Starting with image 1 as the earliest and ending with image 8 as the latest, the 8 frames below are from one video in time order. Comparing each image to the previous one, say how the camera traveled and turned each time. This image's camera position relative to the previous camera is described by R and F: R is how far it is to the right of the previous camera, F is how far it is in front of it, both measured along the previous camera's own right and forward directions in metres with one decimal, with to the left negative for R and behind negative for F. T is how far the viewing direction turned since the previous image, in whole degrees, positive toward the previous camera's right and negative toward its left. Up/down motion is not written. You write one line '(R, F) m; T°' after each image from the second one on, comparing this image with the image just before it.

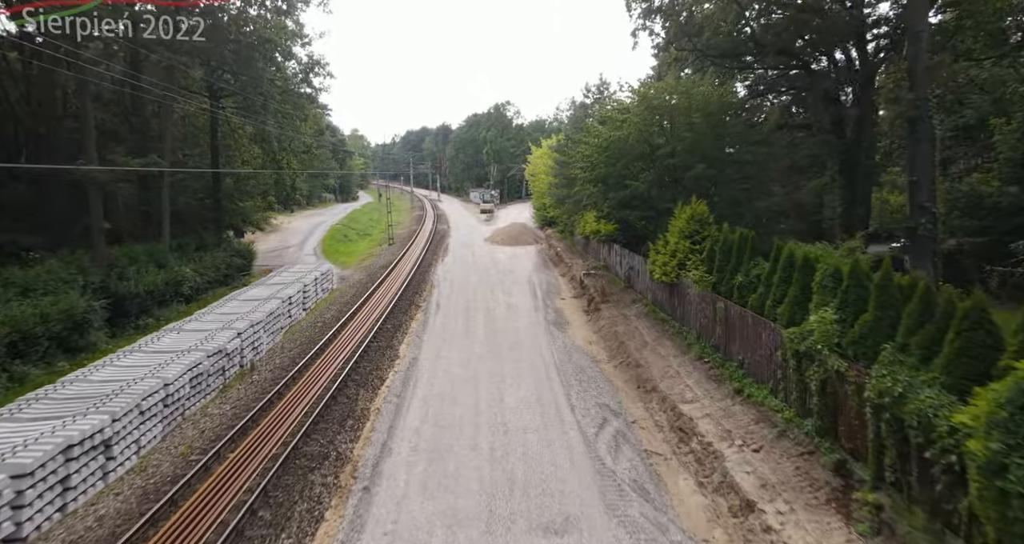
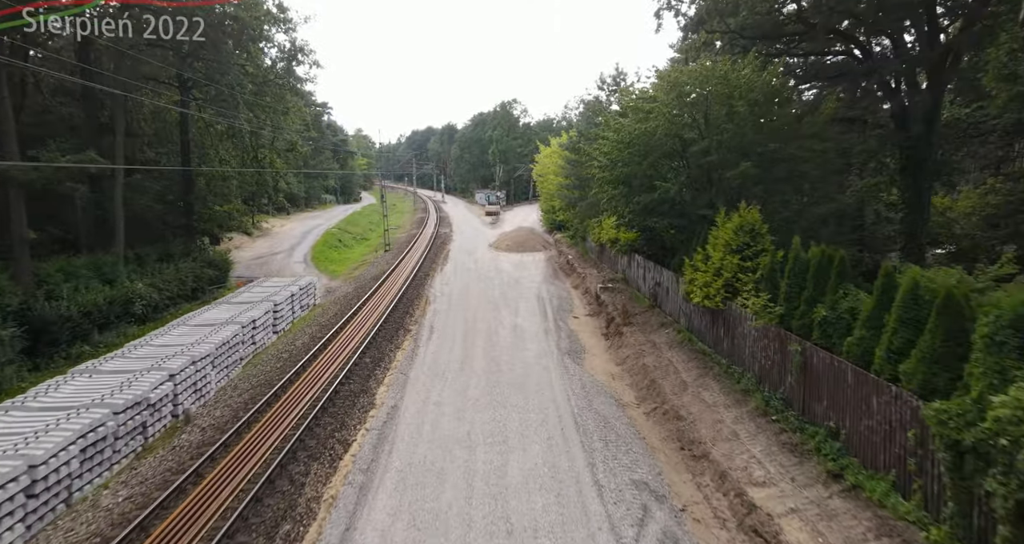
(0.0, +3.0) m; -1°
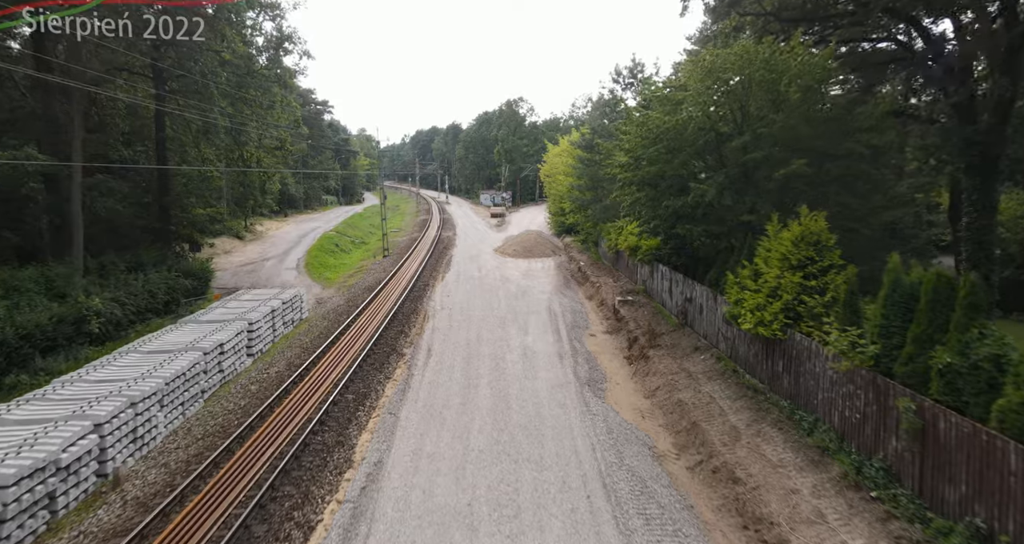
(-0.1, +2.2) m; -1°
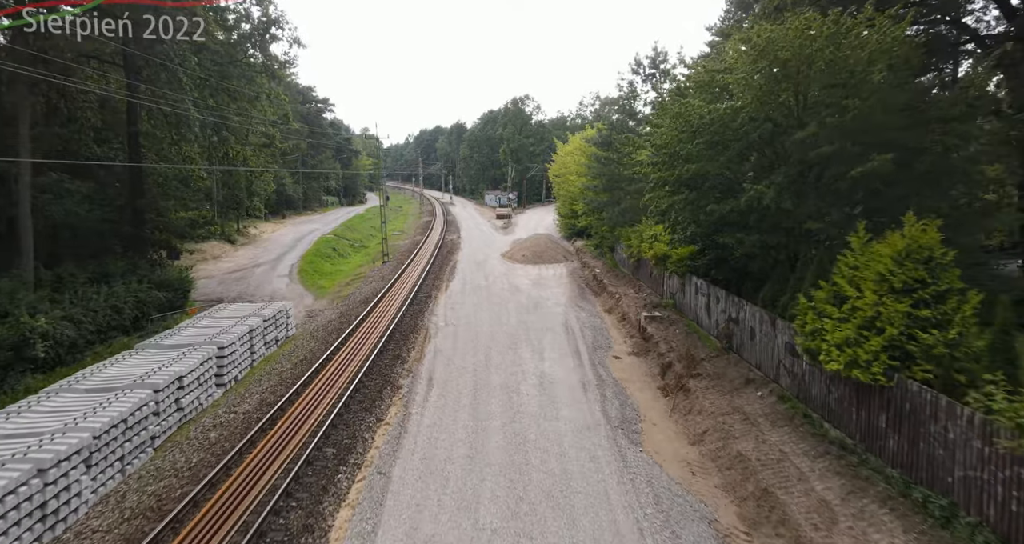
(-0.3, +2.3) m; 0°
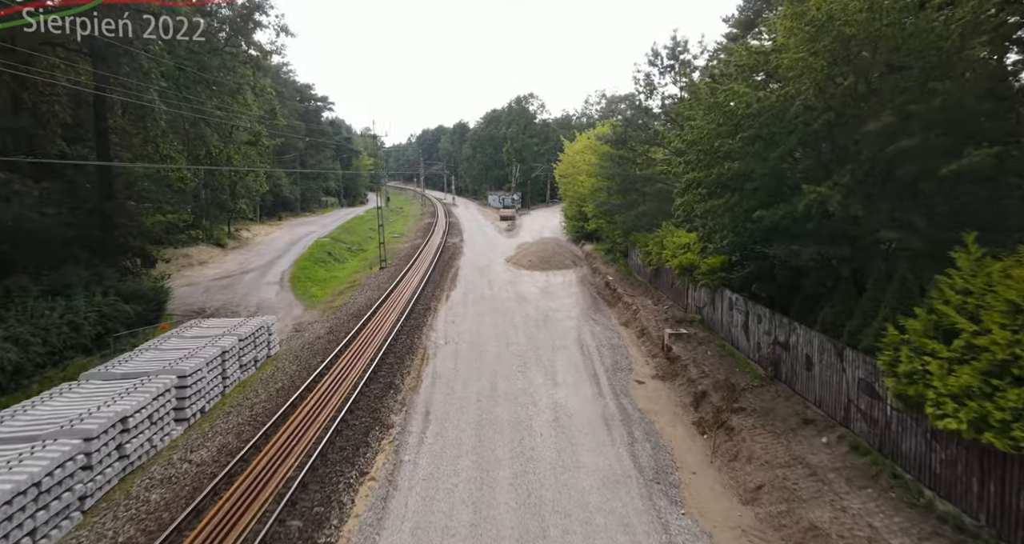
(-0.2, +1.9) m; 0°
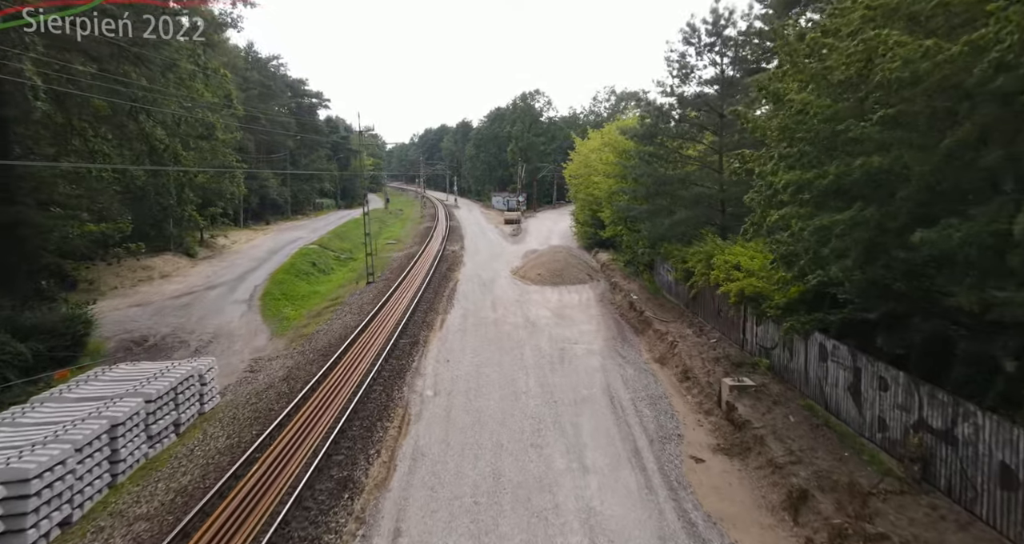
(-0.1, +3.9) m; 0°
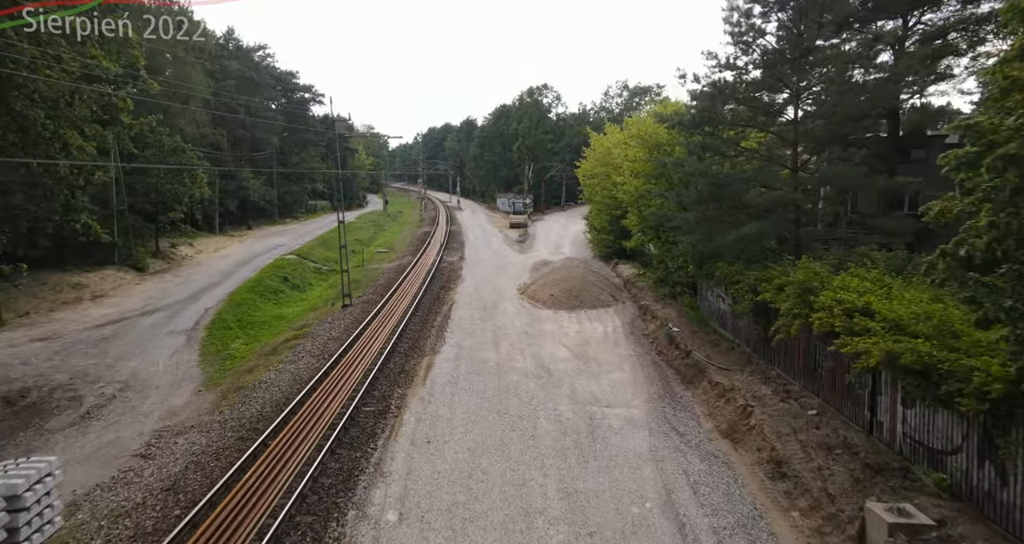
(-0.1, +4.9) m; -1°
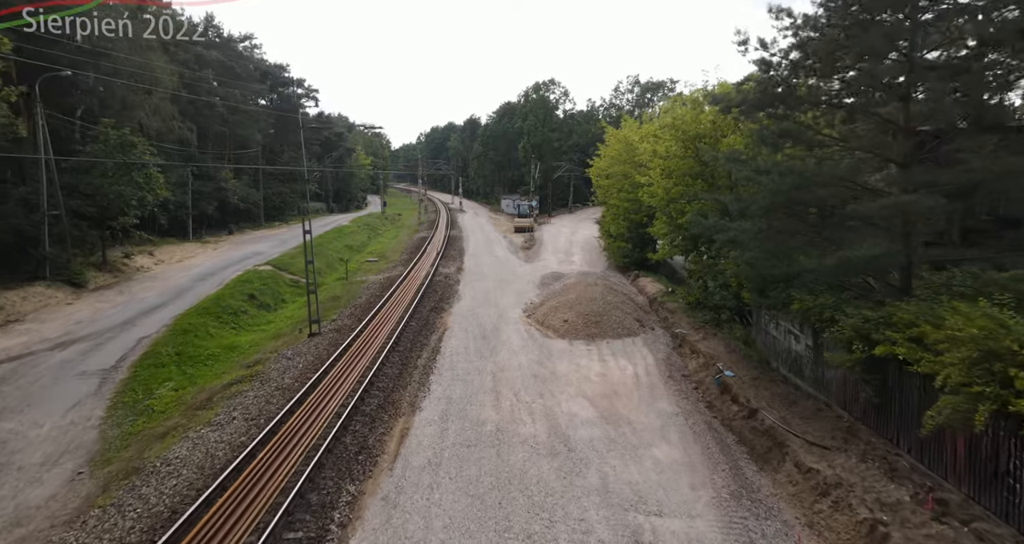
(0.0, +4.2) m; -1°
